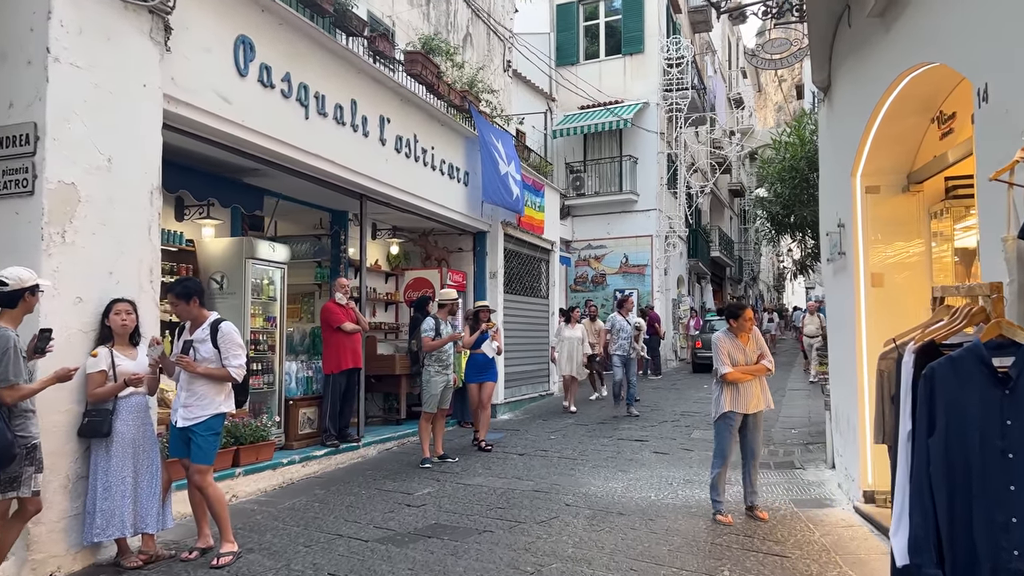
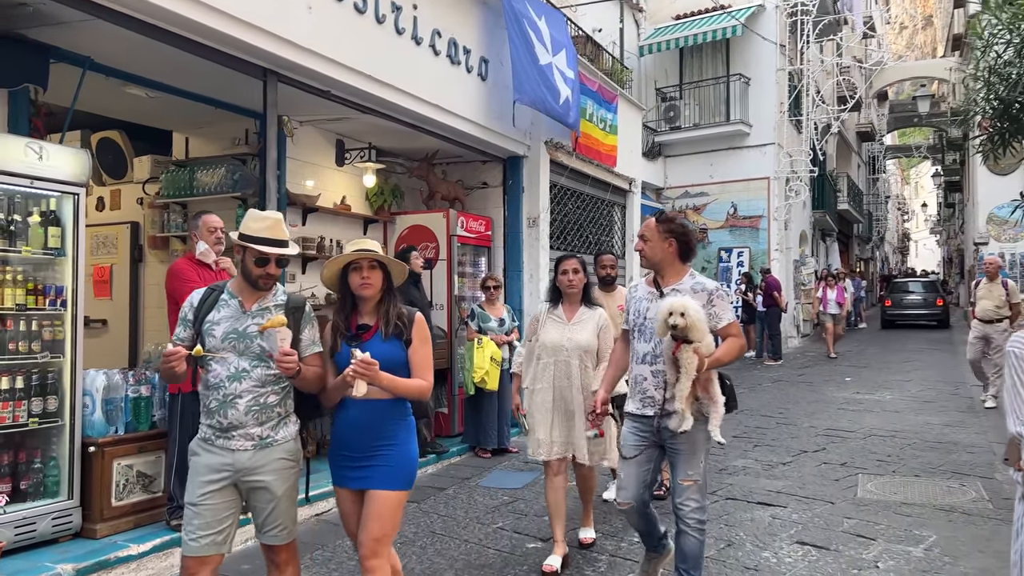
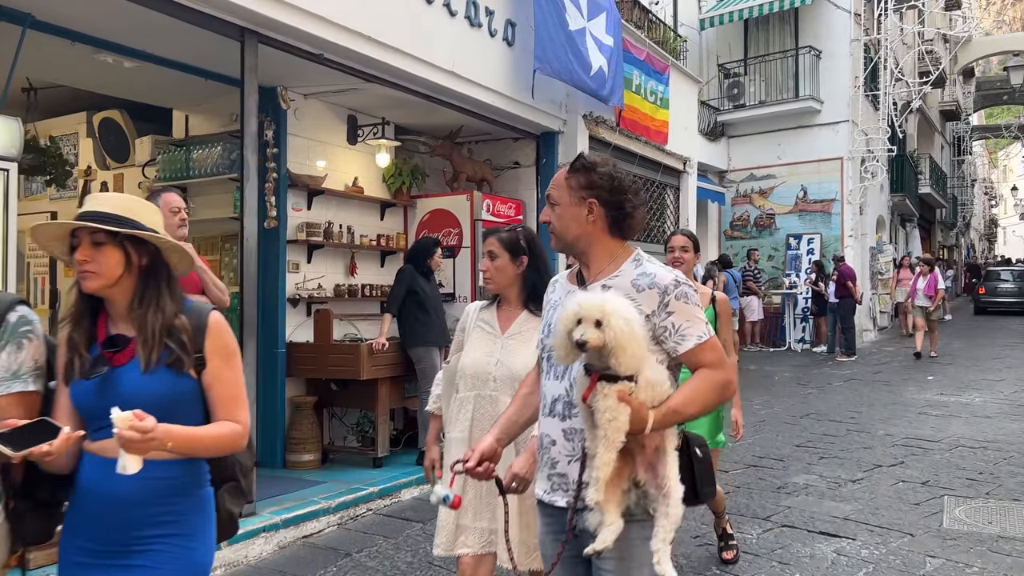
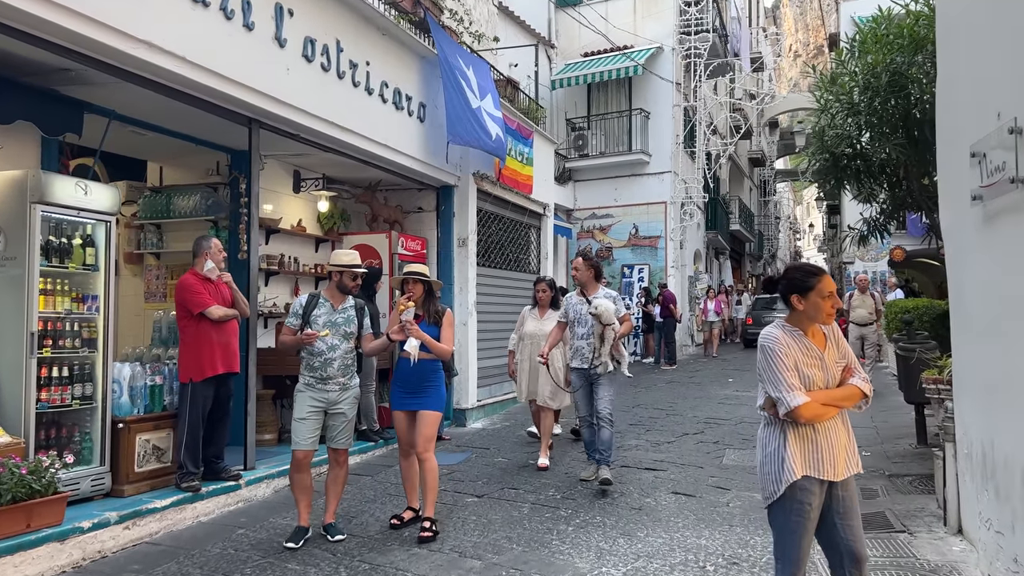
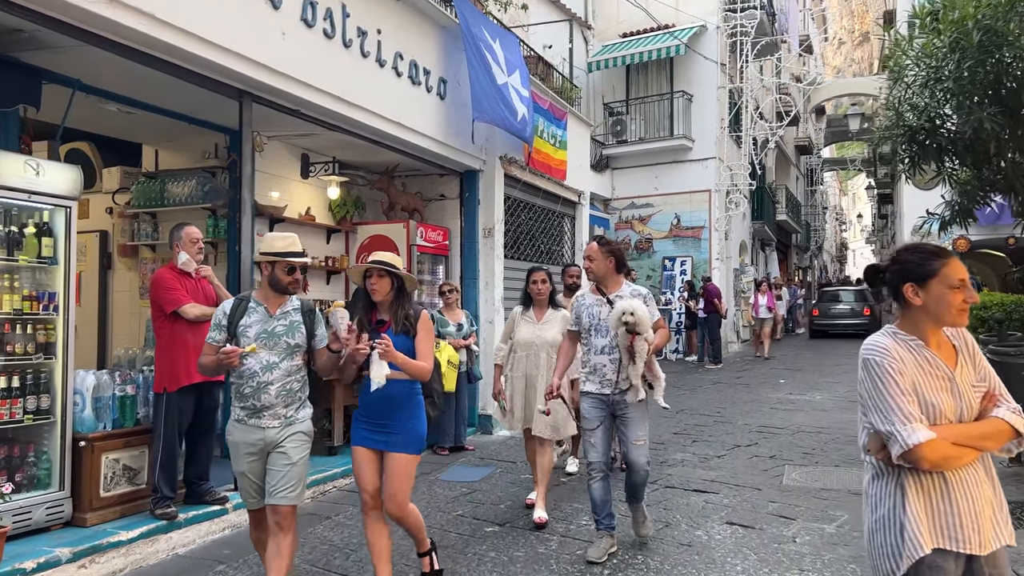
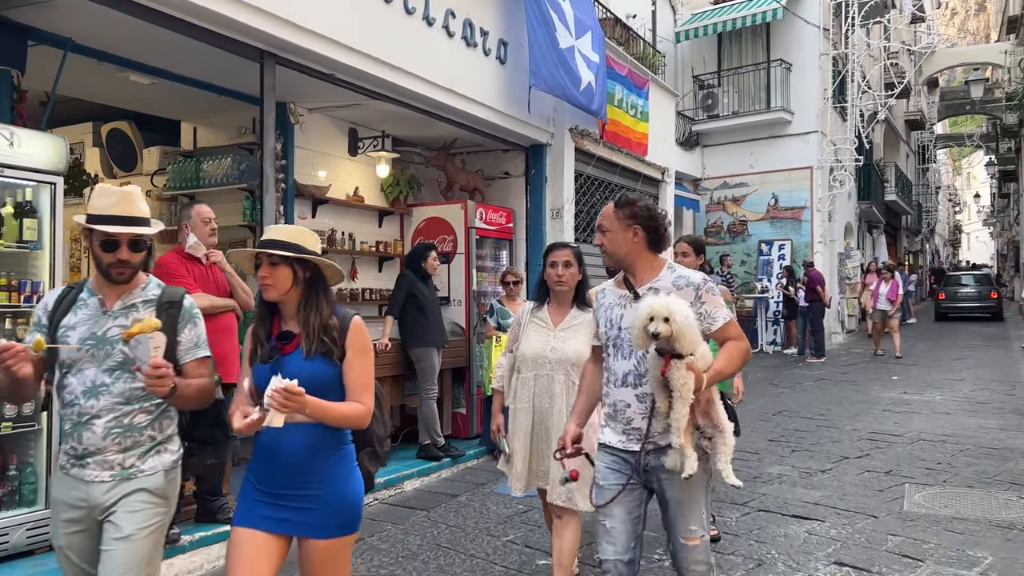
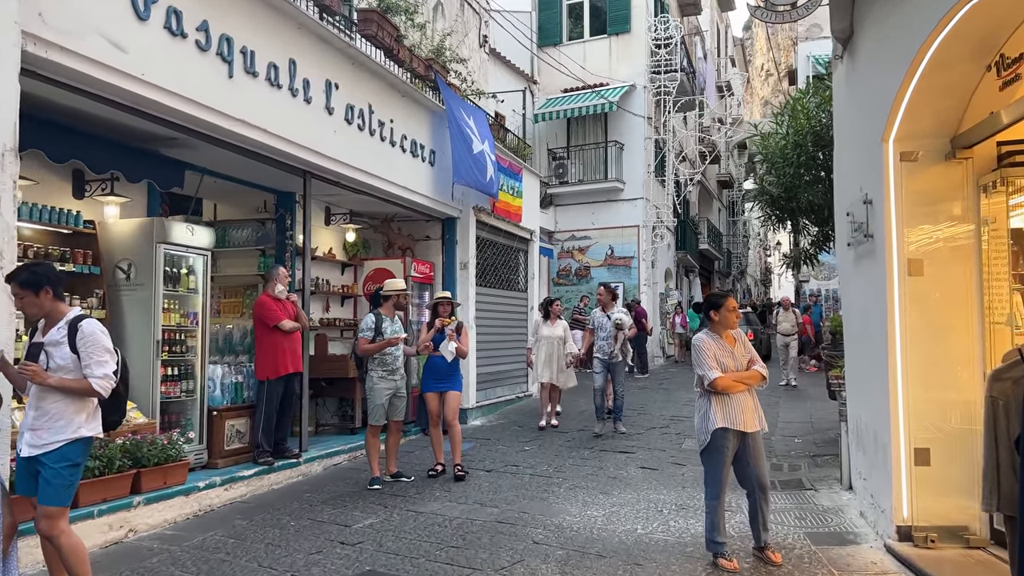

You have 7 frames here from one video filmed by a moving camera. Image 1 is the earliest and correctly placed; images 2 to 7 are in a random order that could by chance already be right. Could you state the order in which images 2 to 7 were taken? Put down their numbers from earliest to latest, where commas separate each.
7, 4, 5, 2, 6, 3
